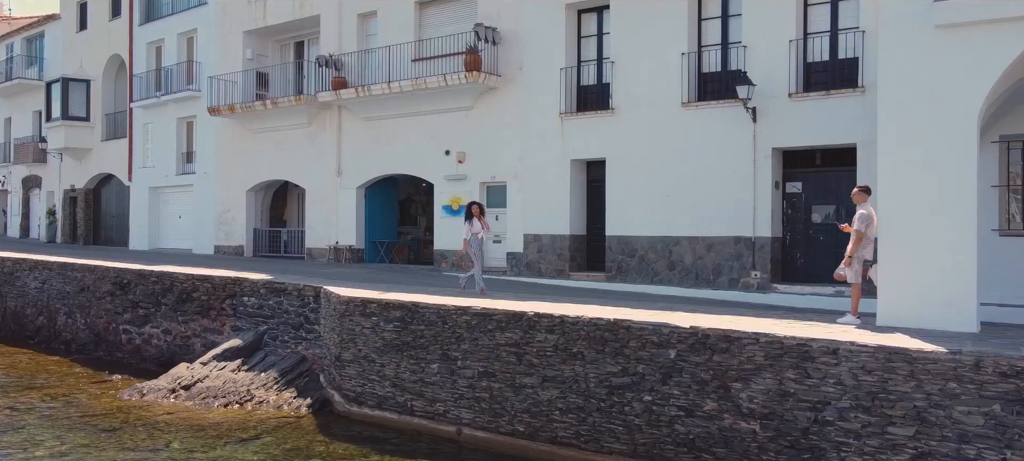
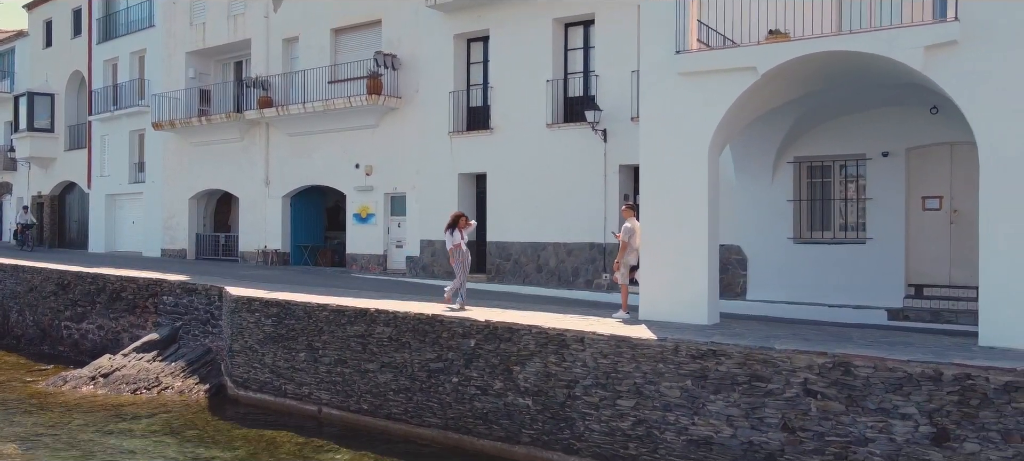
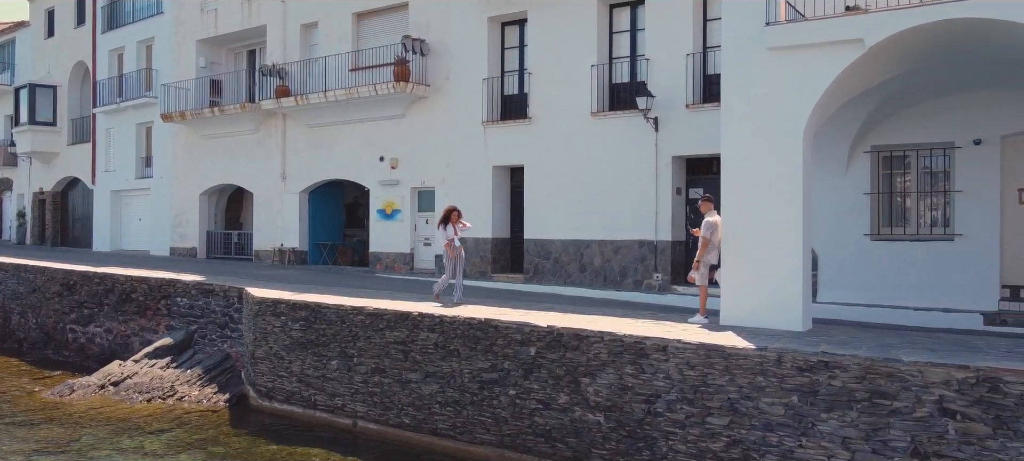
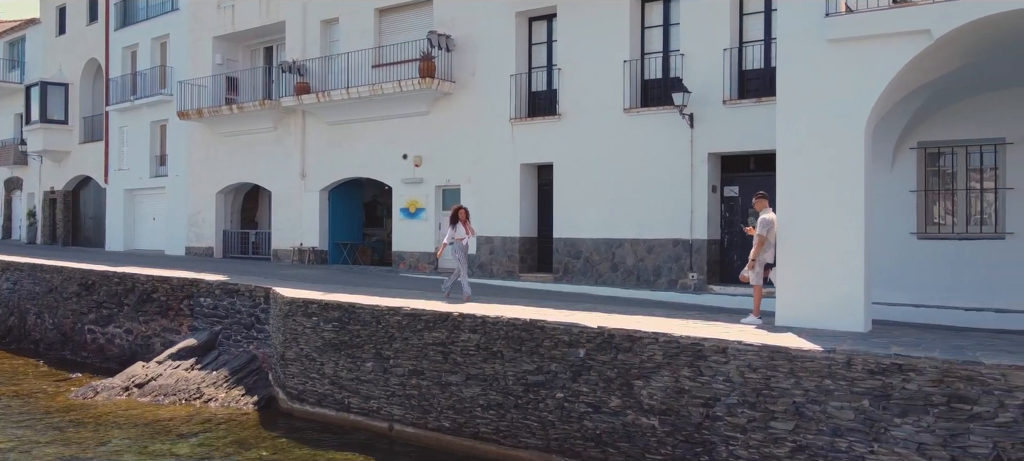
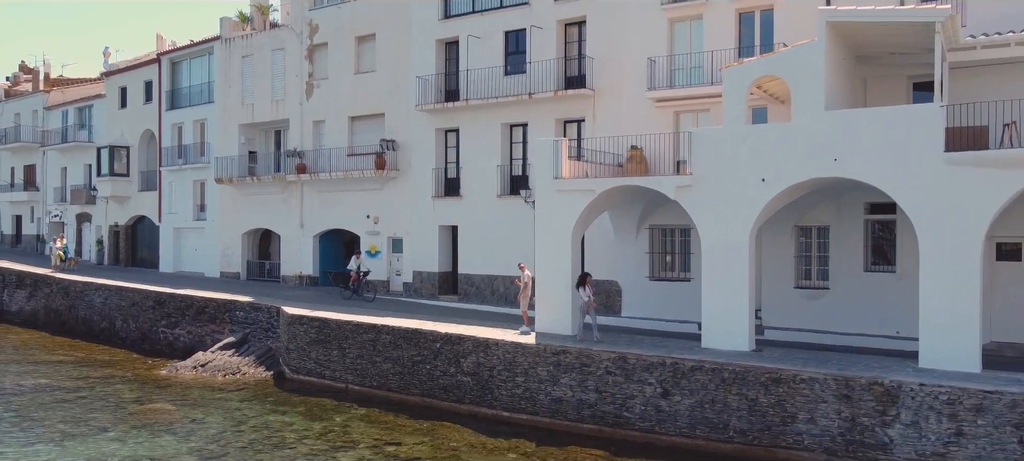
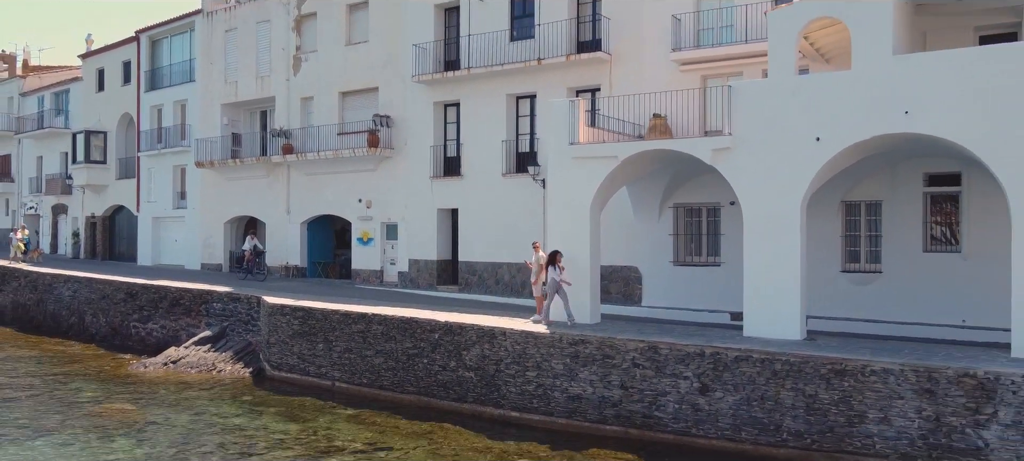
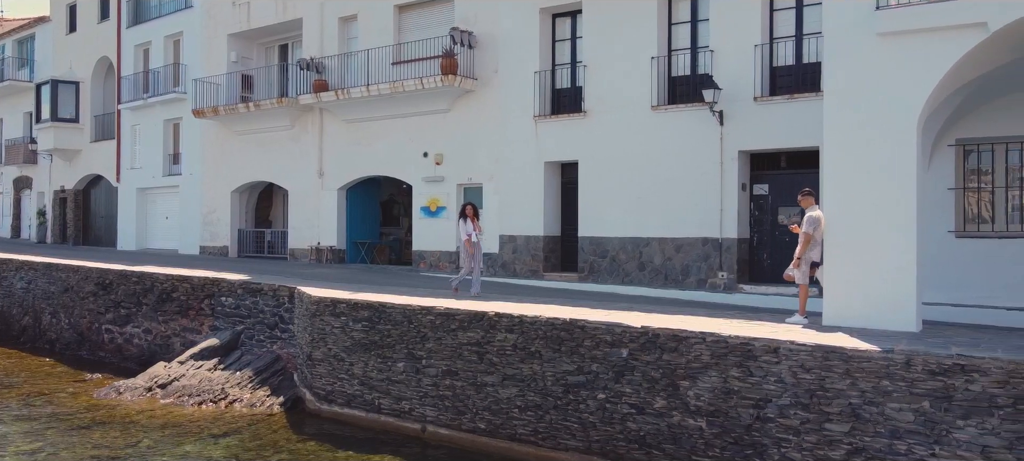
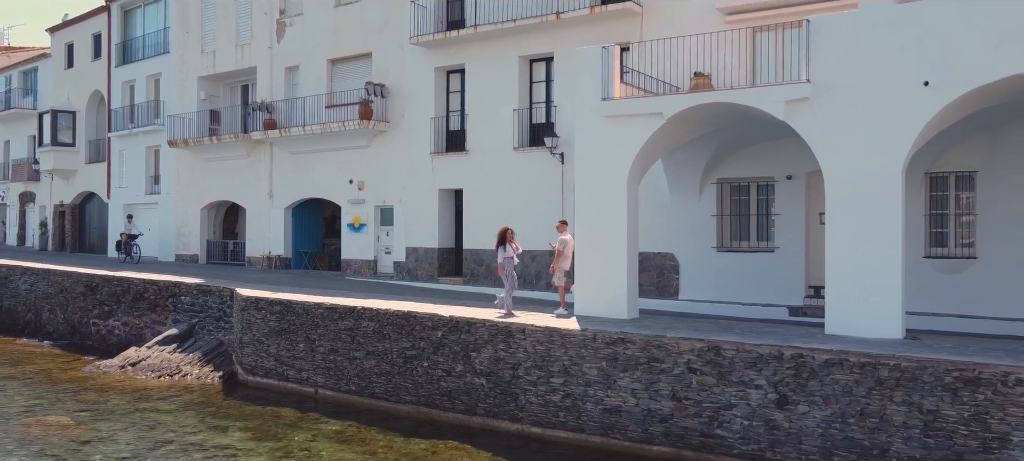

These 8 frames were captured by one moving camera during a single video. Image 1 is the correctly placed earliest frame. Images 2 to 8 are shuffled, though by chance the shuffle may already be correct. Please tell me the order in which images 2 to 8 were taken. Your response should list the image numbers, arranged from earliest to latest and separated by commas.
7, 4, 3, 2, 8, 6, 5
